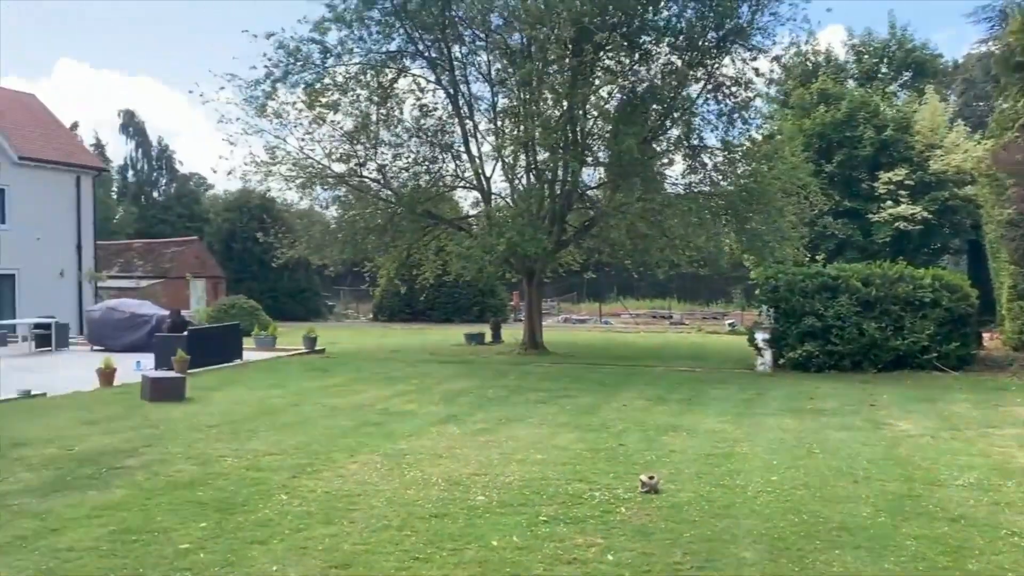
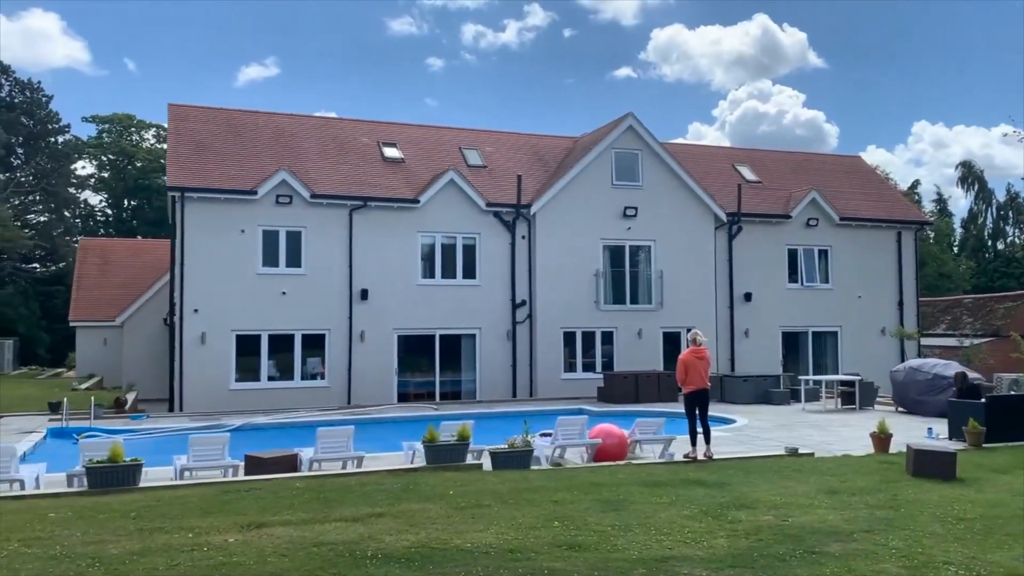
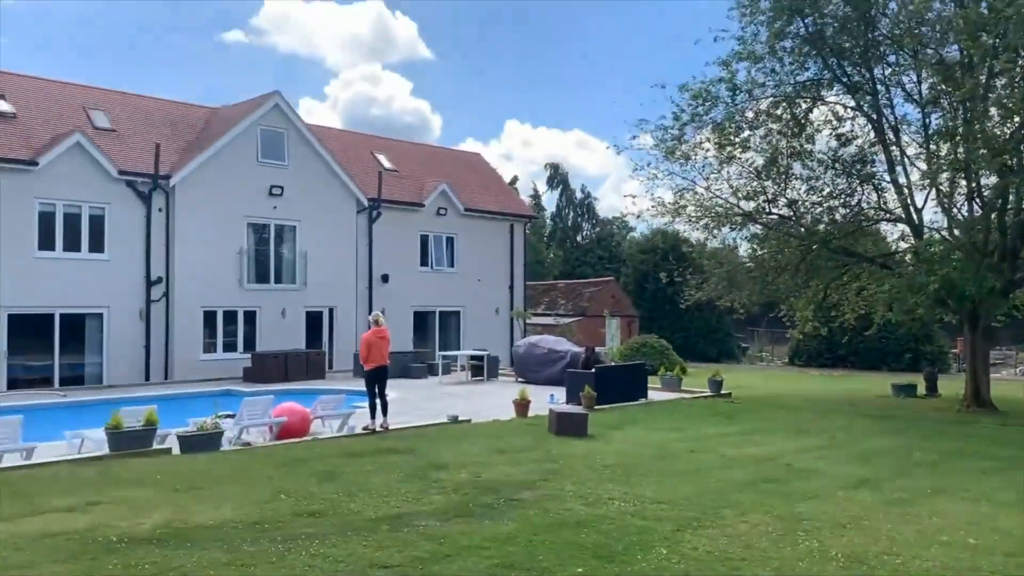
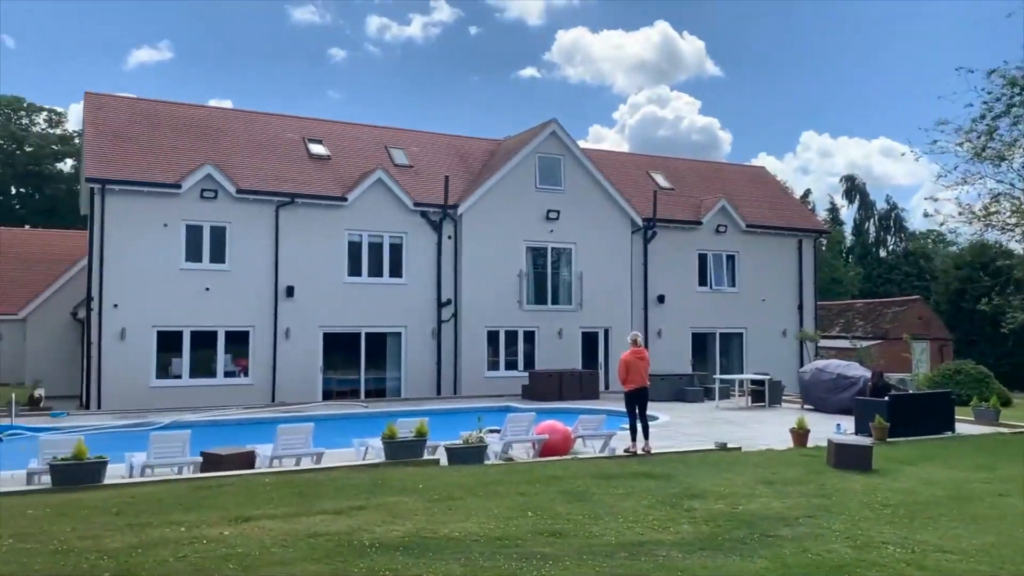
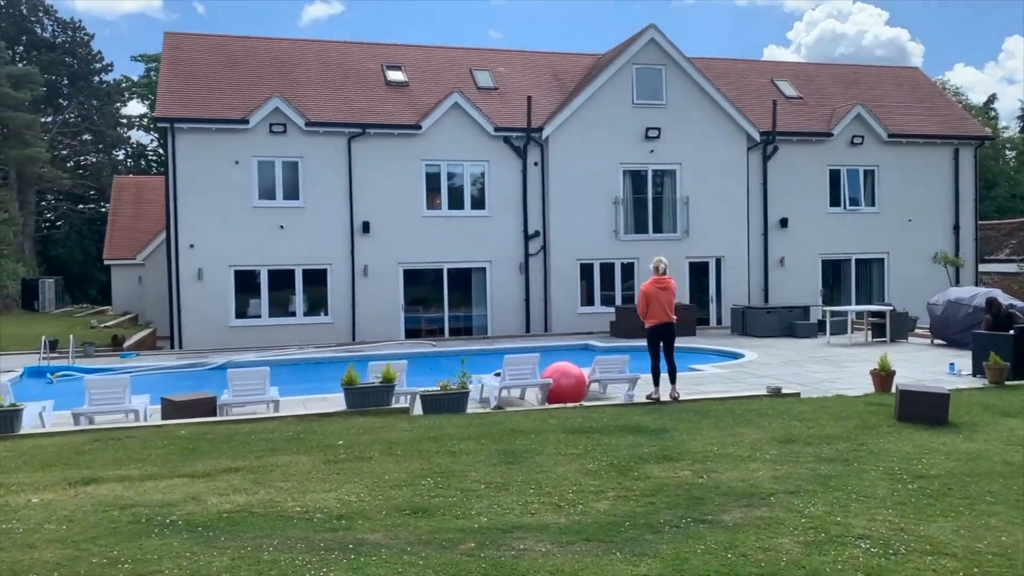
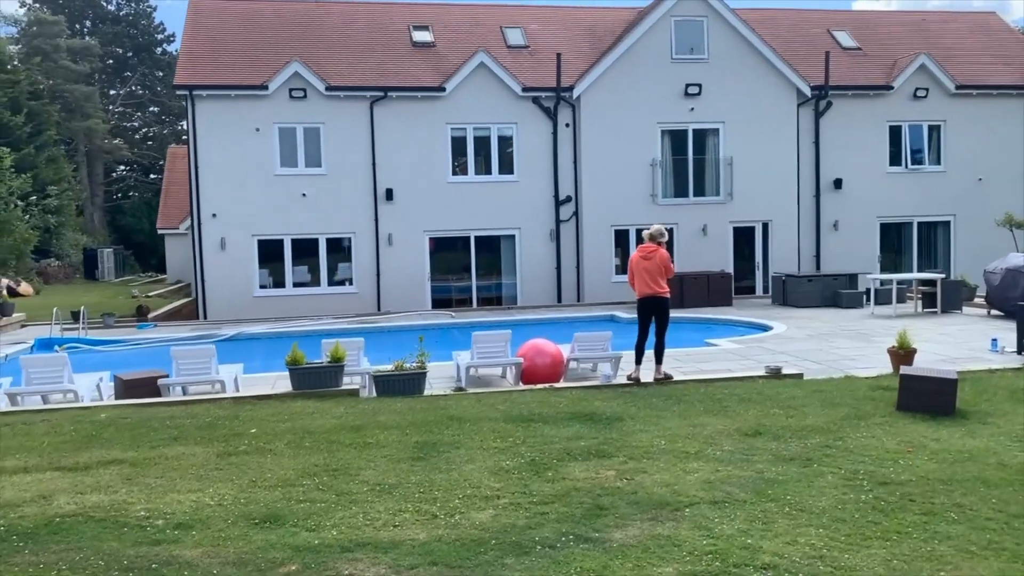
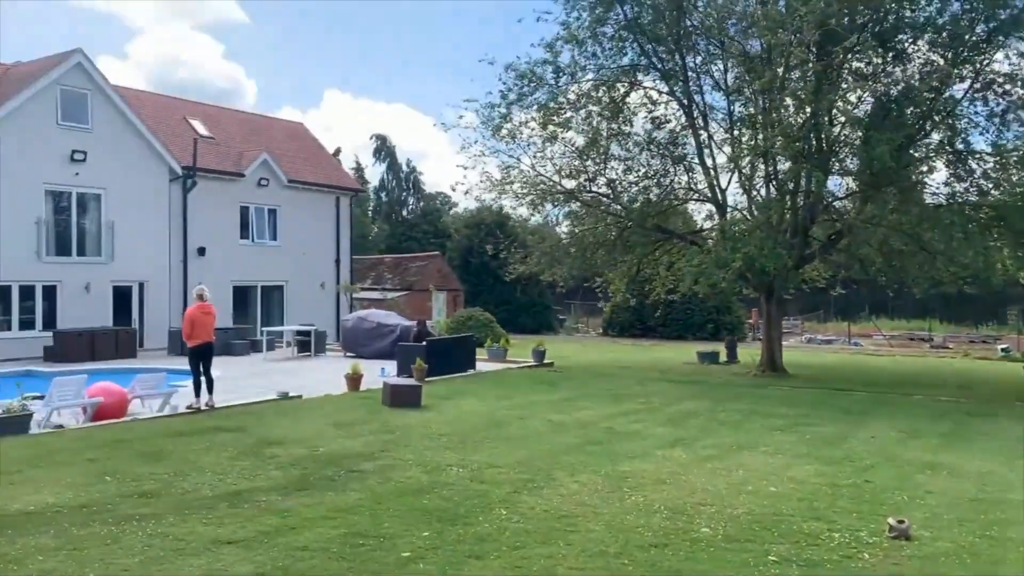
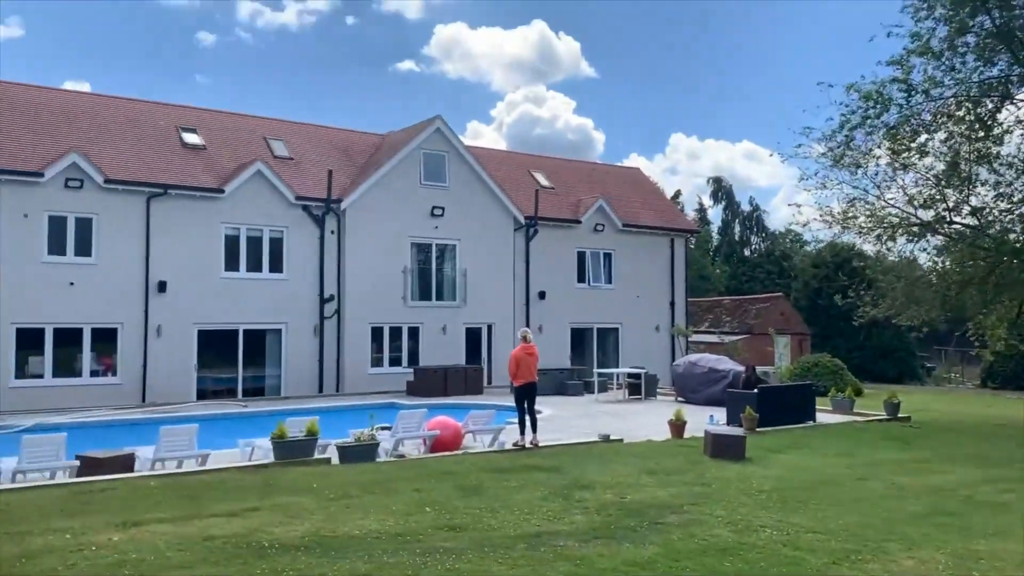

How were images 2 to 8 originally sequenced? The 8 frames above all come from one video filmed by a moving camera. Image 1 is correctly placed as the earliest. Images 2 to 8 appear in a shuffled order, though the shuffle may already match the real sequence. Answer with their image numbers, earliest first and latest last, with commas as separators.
7, 3, 8, 4, 2, 5, 6
